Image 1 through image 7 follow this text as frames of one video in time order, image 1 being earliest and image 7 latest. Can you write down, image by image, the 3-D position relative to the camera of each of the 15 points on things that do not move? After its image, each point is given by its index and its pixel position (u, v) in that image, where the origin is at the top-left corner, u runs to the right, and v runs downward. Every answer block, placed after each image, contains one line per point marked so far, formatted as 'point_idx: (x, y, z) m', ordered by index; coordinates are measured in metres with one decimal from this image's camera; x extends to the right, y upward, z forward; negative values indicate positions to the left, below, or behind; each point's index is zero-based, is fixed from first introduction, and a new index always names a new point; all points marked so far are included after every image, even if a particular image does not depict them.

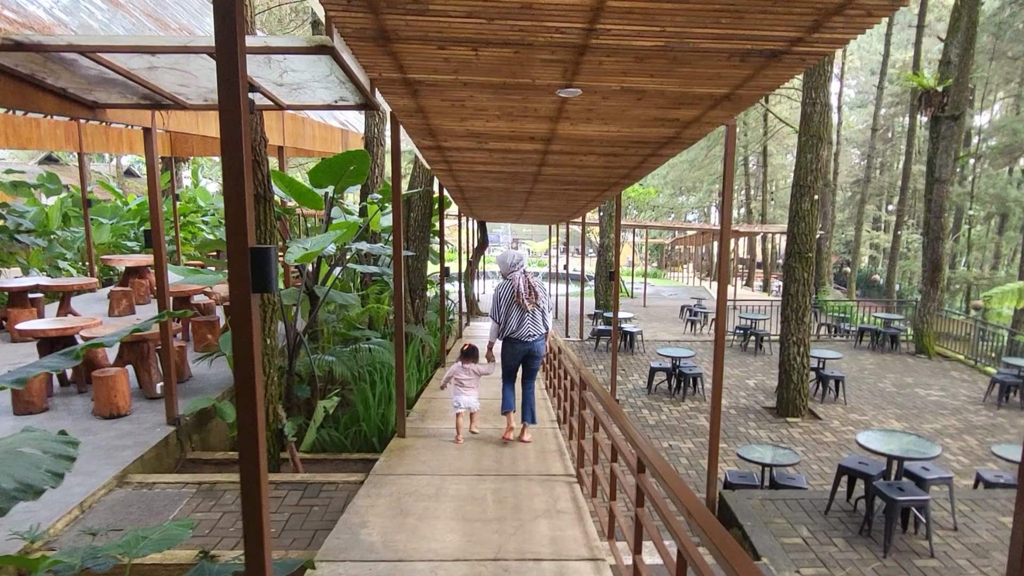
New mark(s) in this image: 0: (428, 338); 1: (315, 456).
0: (-0.7, -0.4, +6.5) m
1: (-1.1, -0.9, +4.4) m
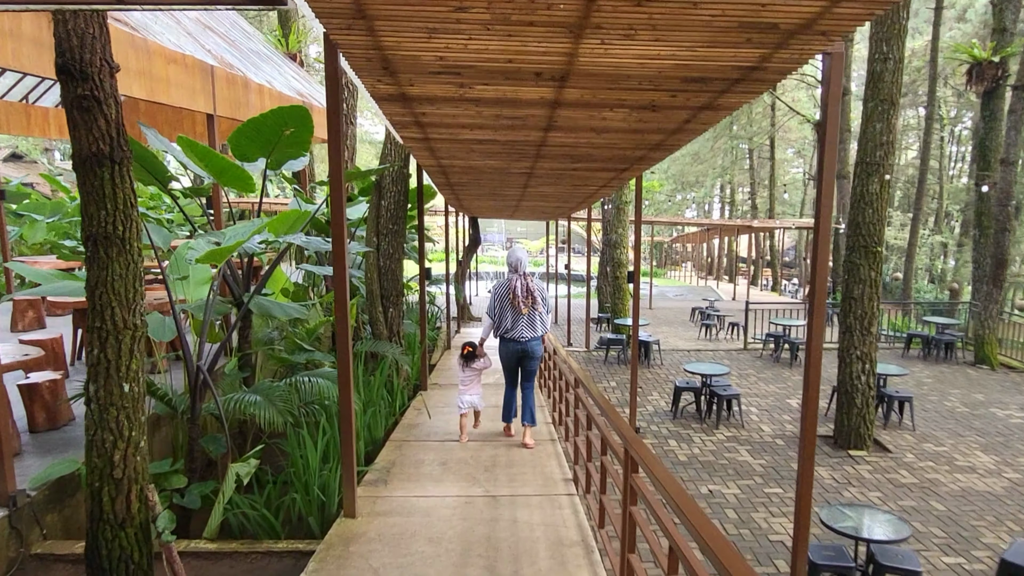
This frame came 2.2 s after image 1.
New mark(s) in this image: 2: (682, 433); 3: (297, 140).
0: (-0.7, -0.5, +5.1) m
1: (-1.1, -1.0, +3.0) m
2: (+1.4, -1.2, +6.4) m
3: (-1.0, +0.7, +3.8) m
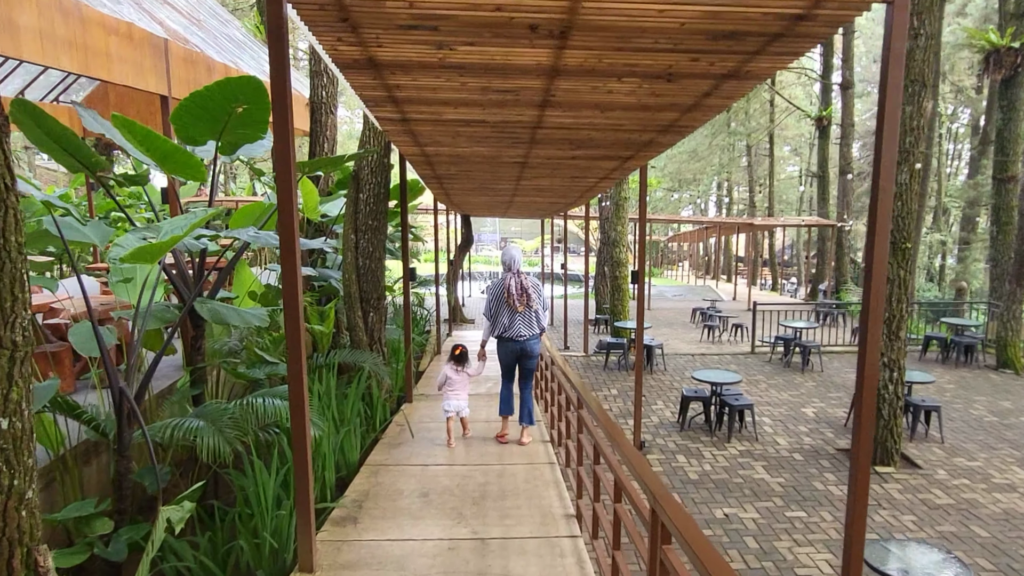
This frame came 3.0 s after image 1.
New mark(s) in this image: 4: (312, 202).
0: (-0.7, -0.5, +4.5) m
1: (-1.1, -1.0, +2.4) m
2: (+1.3, -1.2, +5.9) m
3: (-1.1, +0.7, +3.3) m
4: (-1.3, +0.6, +5.2) m
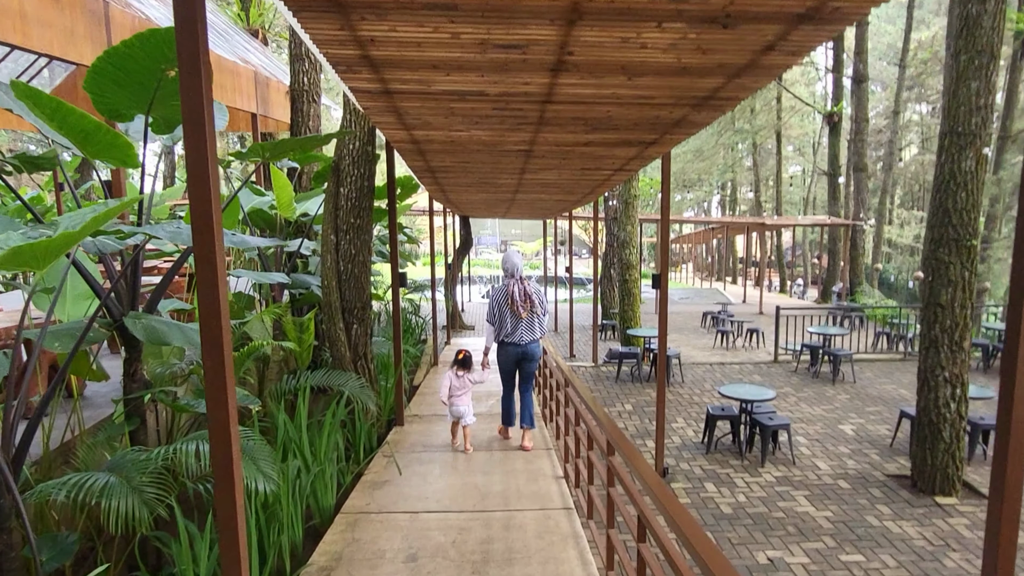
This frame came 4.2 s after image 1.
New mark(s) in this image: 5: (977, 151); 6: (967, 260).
0: (-0.7, -0.5, +3.8) m
1: (-1.1, -1.0, +1.8) m
2: (+1.4, -1.2, +5.2) m
3: (-1.0, +0.7, +2.6) m
4: (-1.3, +0.5, +4.5) m
5: (+2.6, +0.8, +4.4) m
6: (+2.6, +0.2, +4.5) m
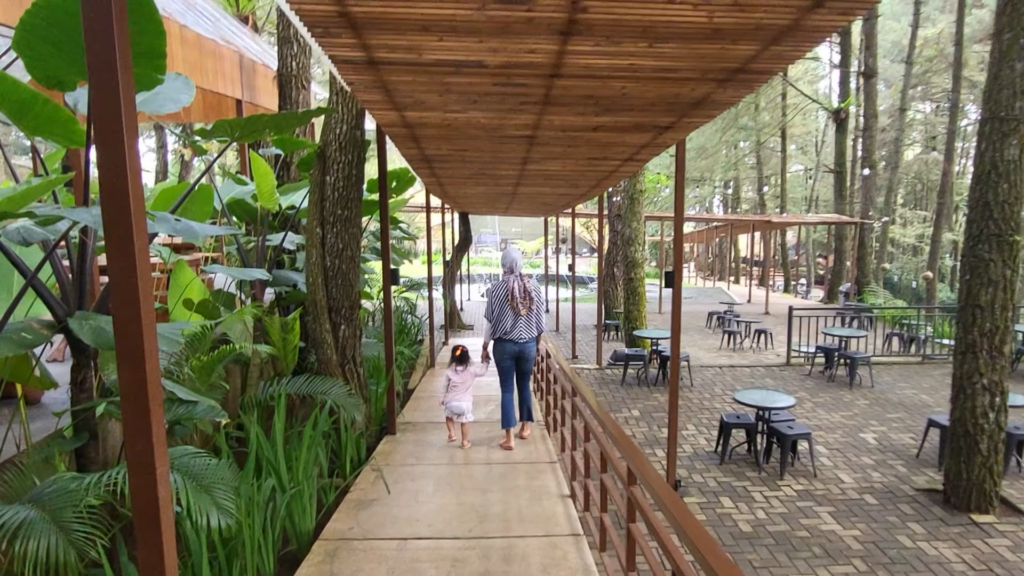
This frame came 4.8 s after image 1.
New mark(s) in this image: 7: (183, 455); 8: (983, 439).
0: (-0.7, -0.5, +3.5) m
1: (-1.1, -1.0, +1.4) m
2: (+1.4, -1.2, +4.8) m
3: (-1.0, +0.7, +2.2) m
4: (-1.3, +0.6, +4.1) m
5: (+2.6, +0.8, +4.1) m
6: (+2.6, +0.2, +4.1) m
7: (-0.9, -0.5, +2.2) m
8: (+2.5, -0.8, +4.3) m
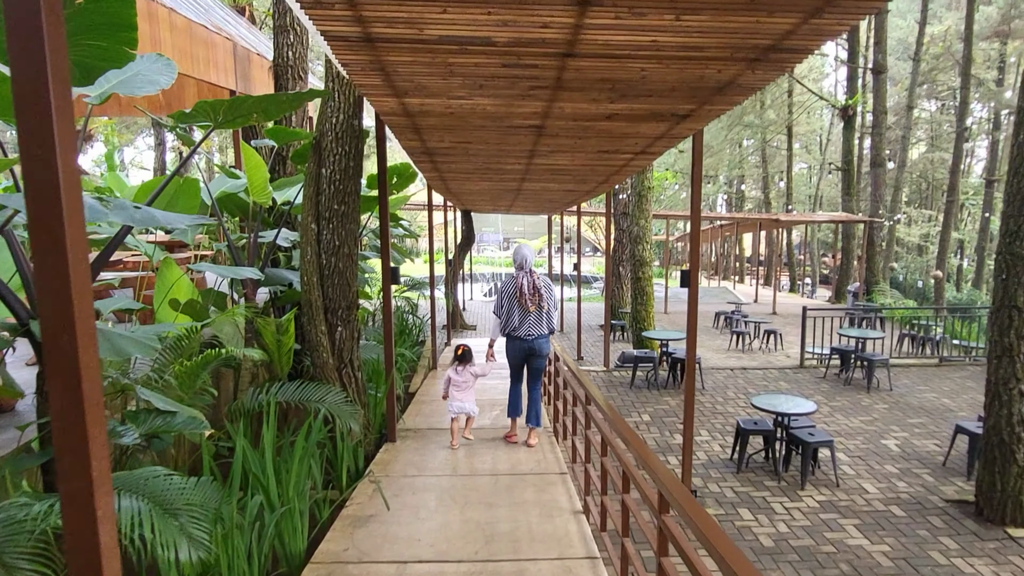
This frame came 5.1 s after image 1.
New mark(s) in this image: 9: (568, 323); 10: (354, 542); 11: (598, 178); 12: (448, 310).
0: (-0.7, -0.5, +3.2) m
1: (-1.0, -1.0, +1.1) m
2: (+1.4, -1.2, +4.6) m
3: (-1.0, +0.7, +2.0) m
4: (-1.2, +0.6, +3.9) m
5: (+2.6, +0.8, +3.8) m
6: (+2.6, +0.2, +3.9) m
7: (-0.9, -0.5, +2.0) m
8: (+2.6, -0.8, +4.1) m
9: (+0.8, -0.5, +12.1) m
10: (-0.6, -0.9, +2.8) m
11: (+0.6, +0.8, +6.0) m
12: (-0.8, -0.3, +10.2) m
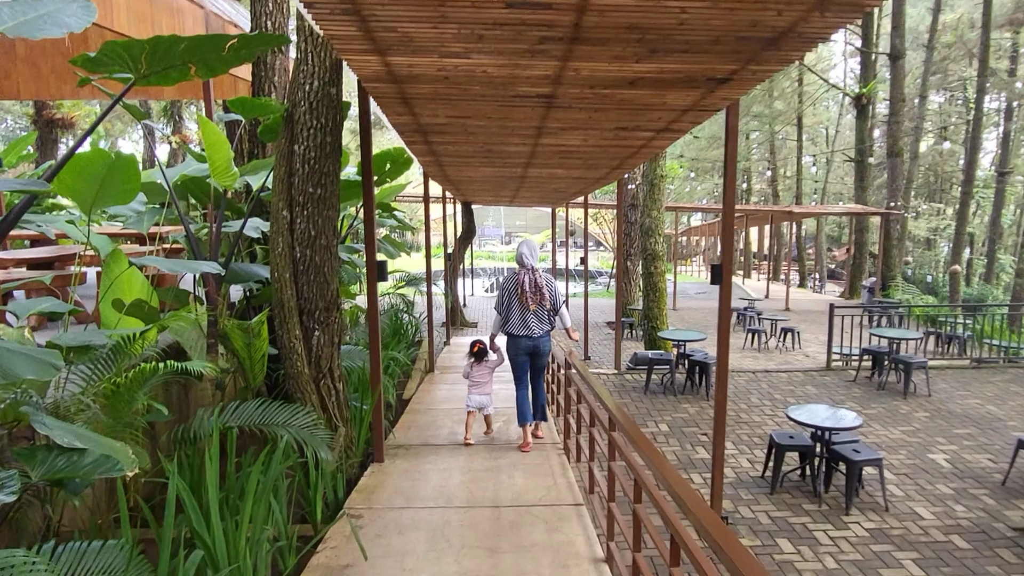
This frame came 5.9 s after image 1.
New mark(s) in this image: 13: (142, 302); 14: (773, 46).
0: (-0.7, -0.5, +2.7) m
1: (-1.0, -1.0, +0.6) m
2: (+1.4, -1.2, +4.0) m
3: (-1.0, +0.7, +1.4) m
4: (-1.2, +0.6, +3.3) m
5: (+2.6, +0.8, +3.2) m
6: (+2.6, +0.2, +3.3) m
7: (-0.9, -0.5, +1.4) m
8: (+2.6, -0.8, +3.5) m
9: (+0.9, -0.5, +11.5) m
10: (-0.5, -0.9, +2.2) m
11: (+0.7, +0.8, +5.4) m
12: (-0.8, -0.2, +9.6) m
13: (-1.5, -0.1, +3.2) m
14: (+0.8, +0.8, +2.5) m
